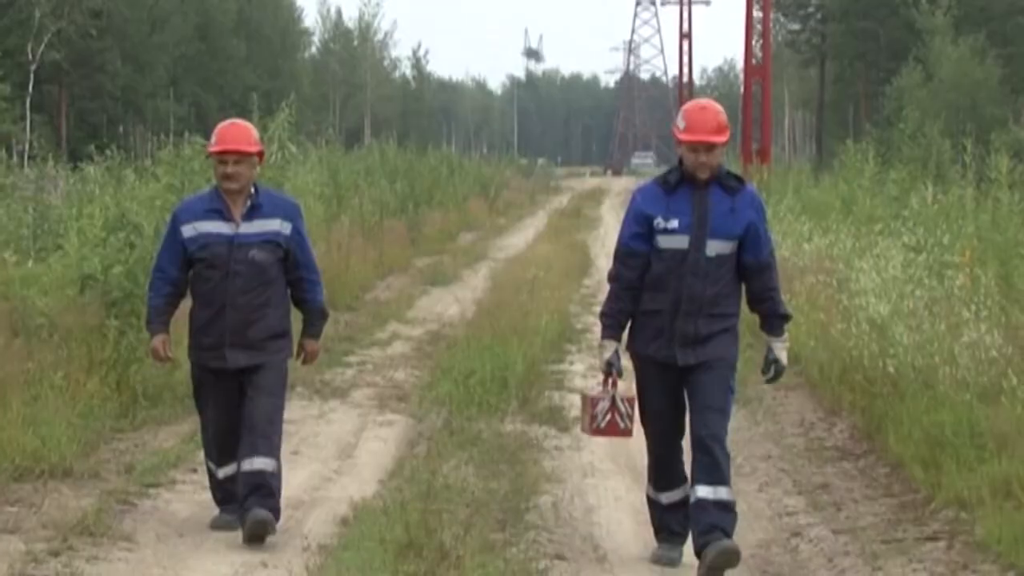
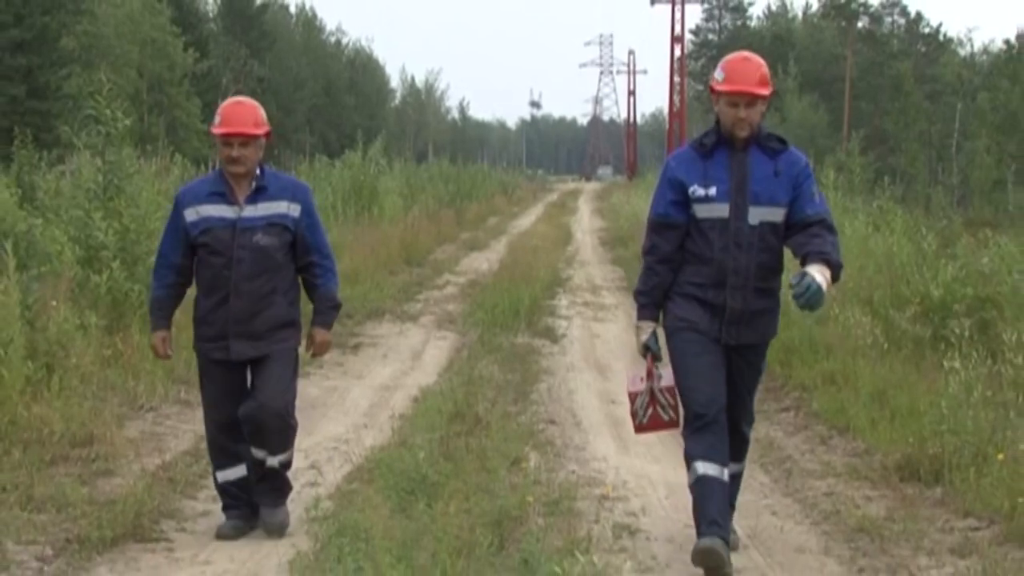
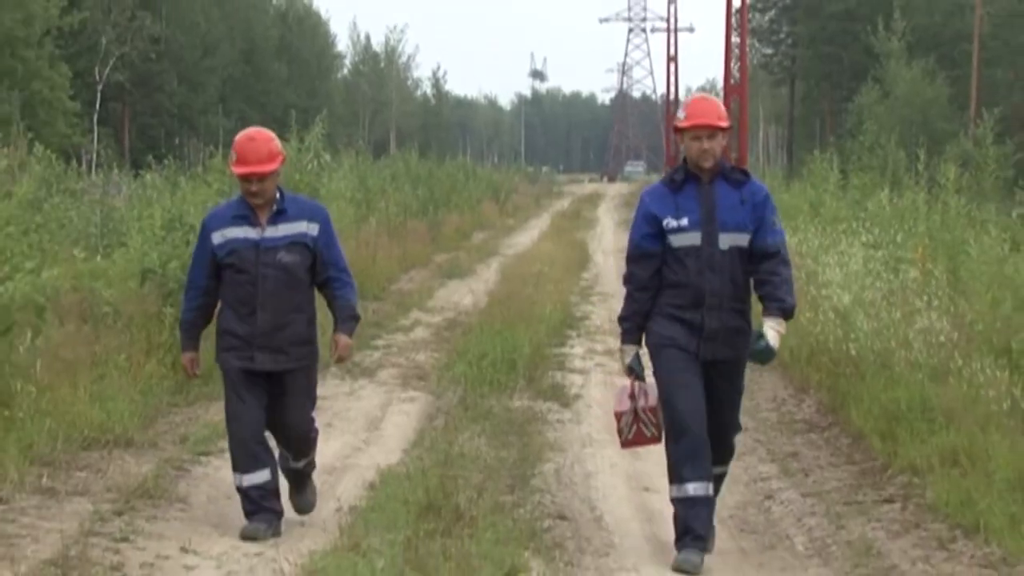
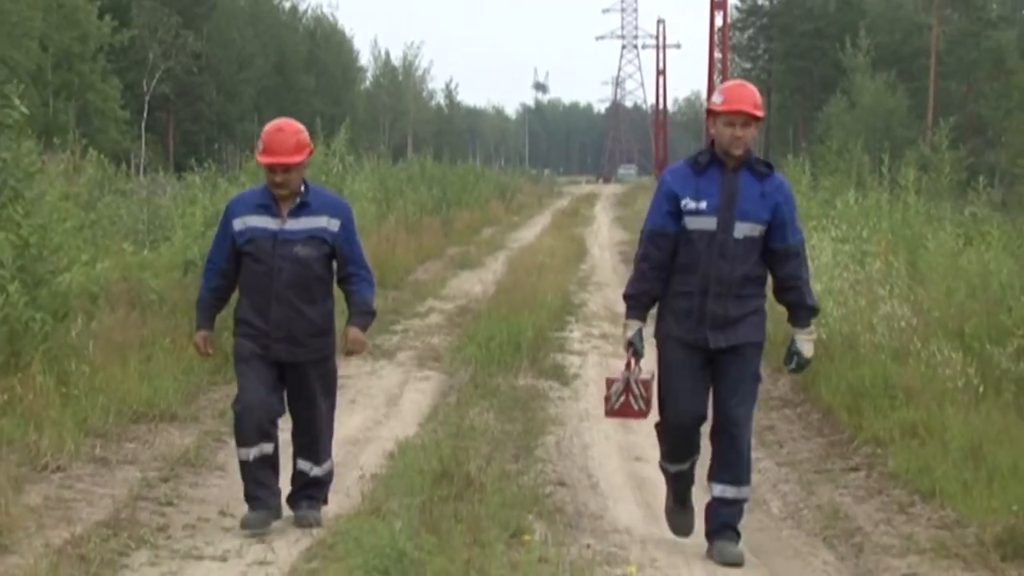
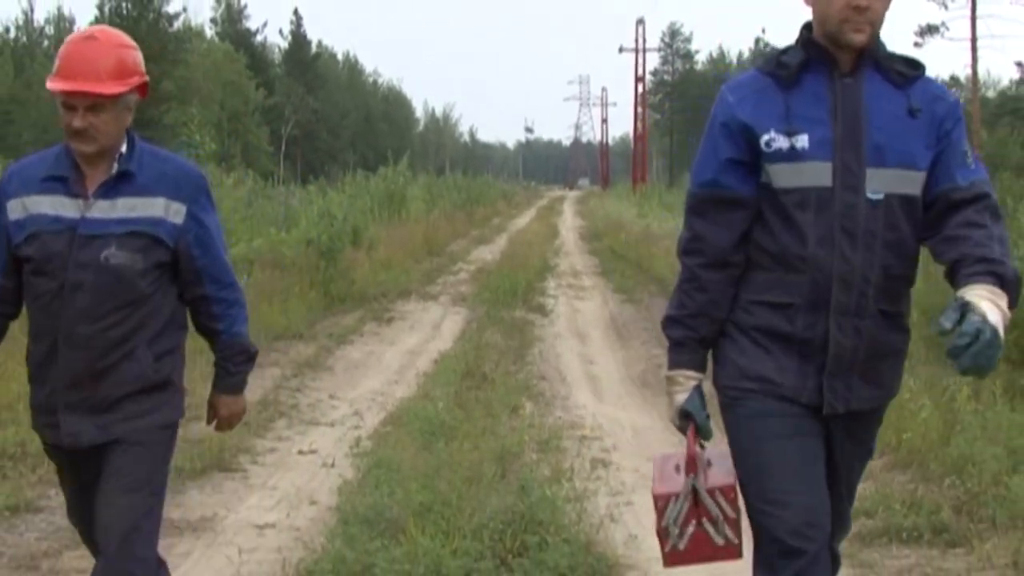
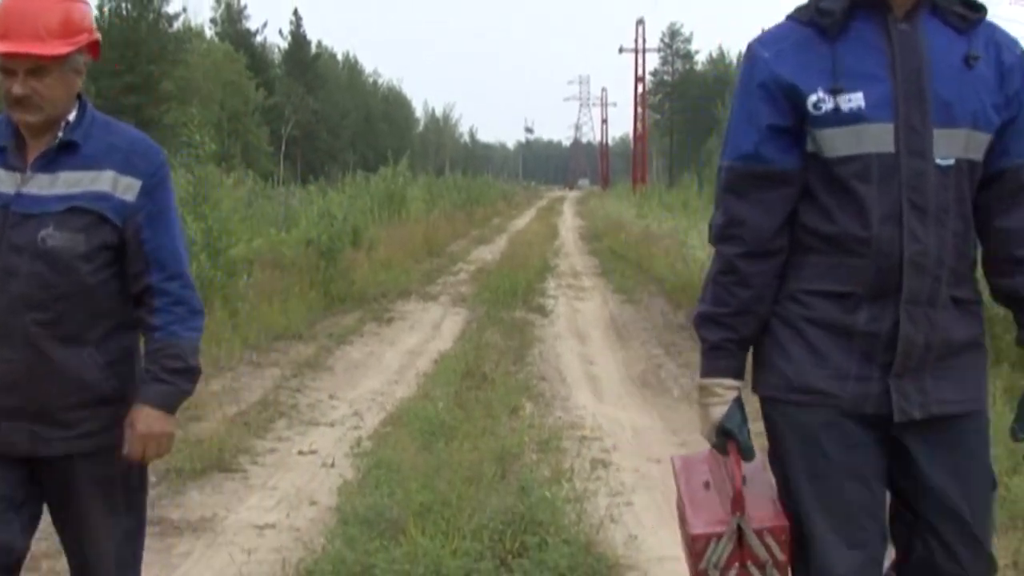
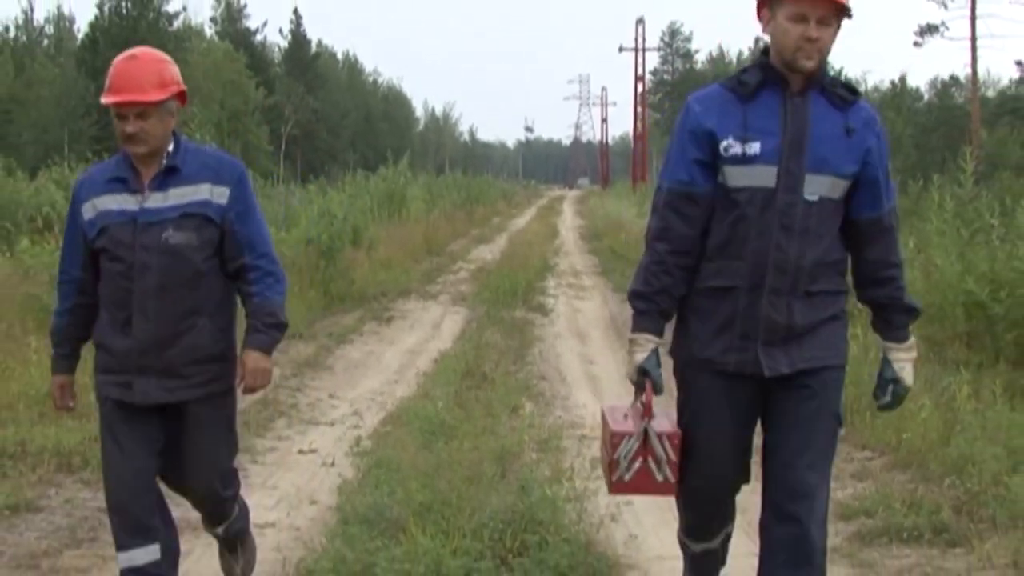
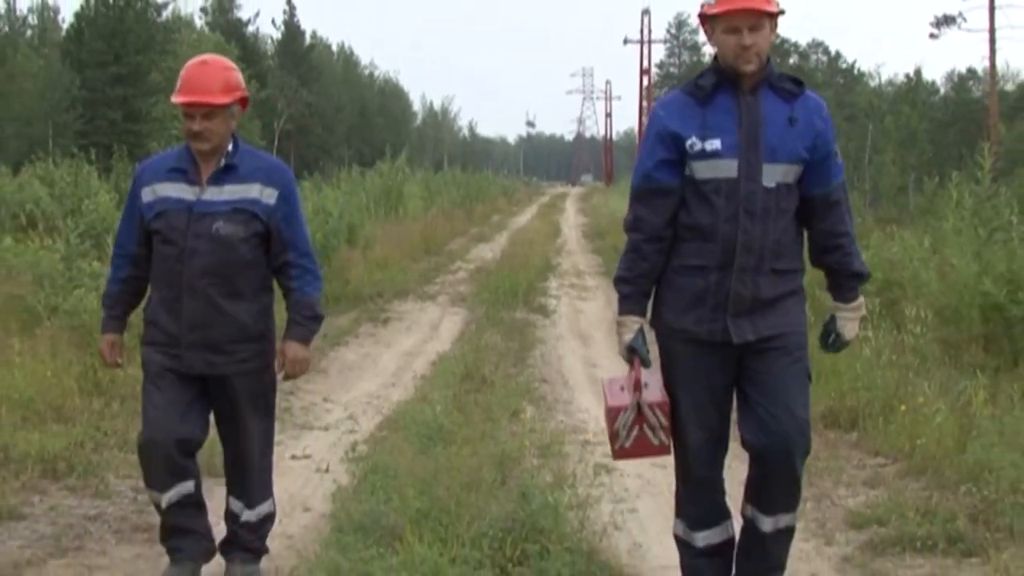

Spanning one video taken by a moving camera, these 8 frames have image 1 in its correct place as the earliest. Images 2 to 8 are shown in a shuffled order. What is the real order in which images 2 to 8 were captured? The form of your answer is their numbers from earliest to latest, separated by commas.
3, 4, 2, 8, 7, 5, 6
